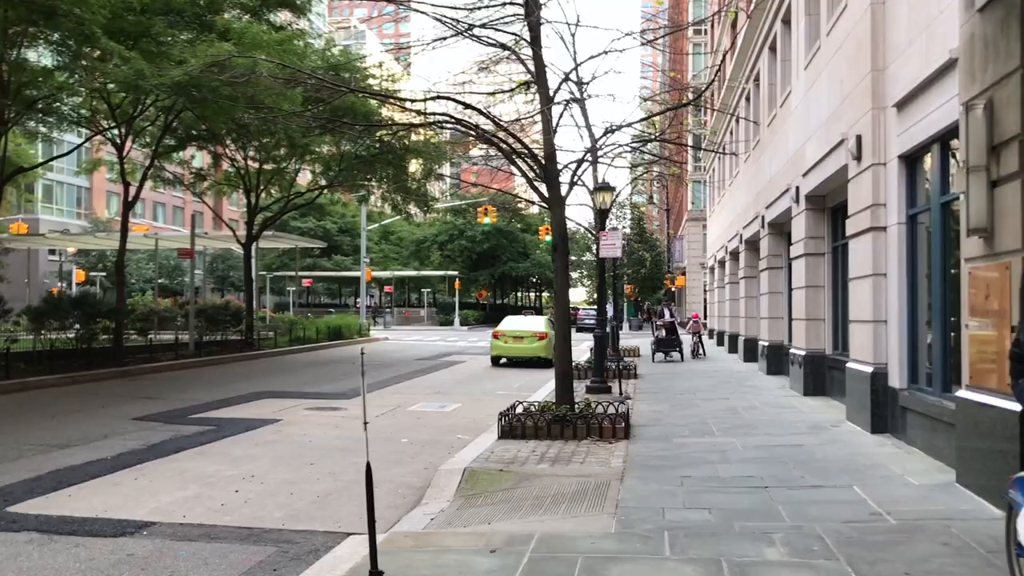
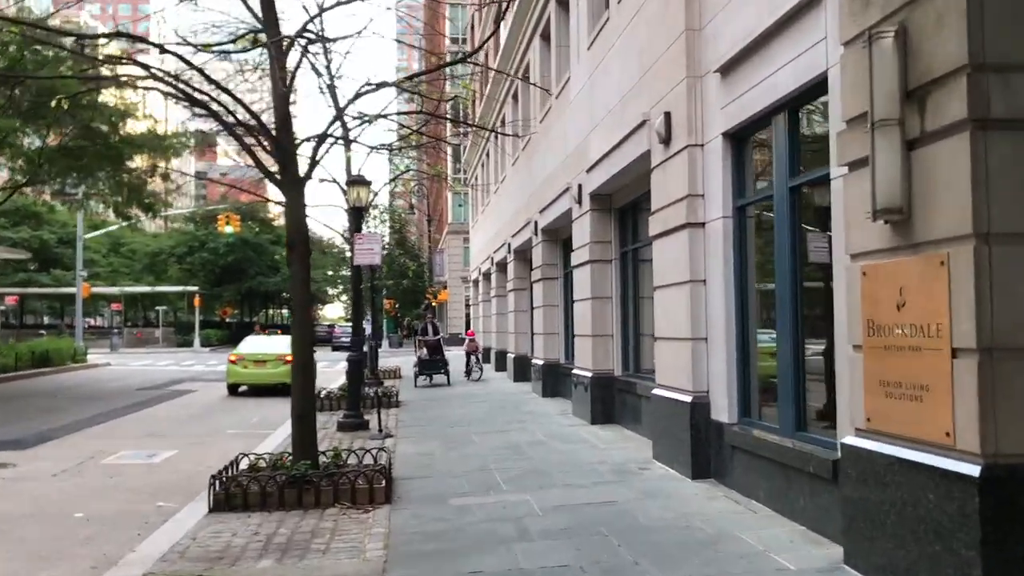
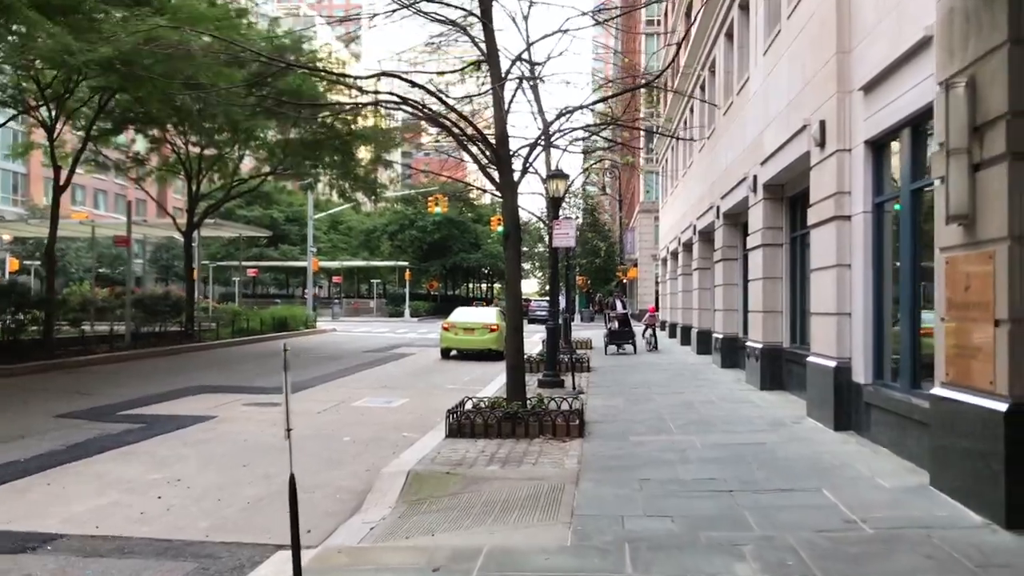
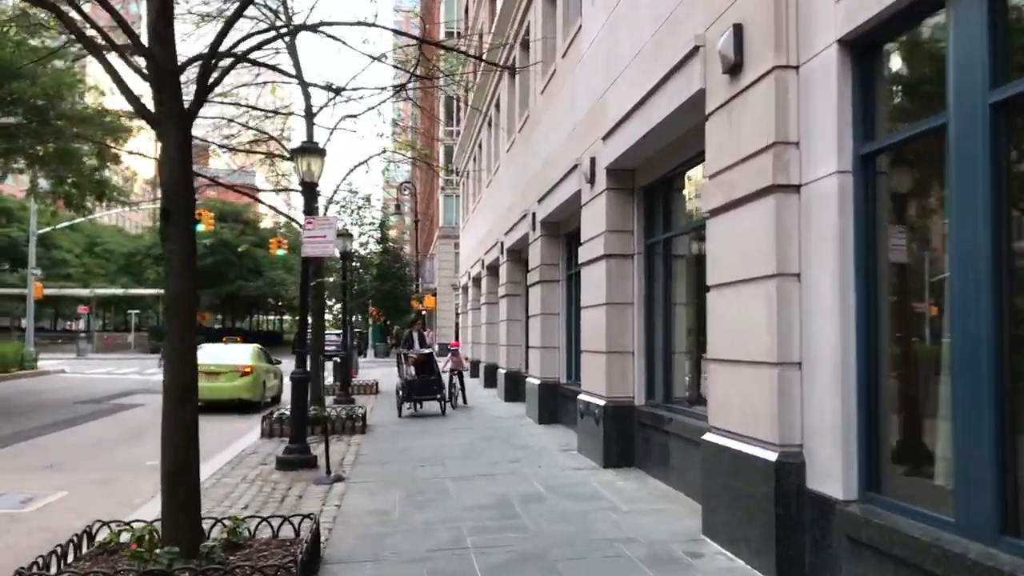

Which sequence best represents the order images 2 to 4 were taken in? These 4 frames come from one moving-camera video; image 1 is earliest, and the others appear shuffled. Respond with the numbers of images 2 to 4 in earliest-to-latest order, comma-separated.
3, 2, 4
